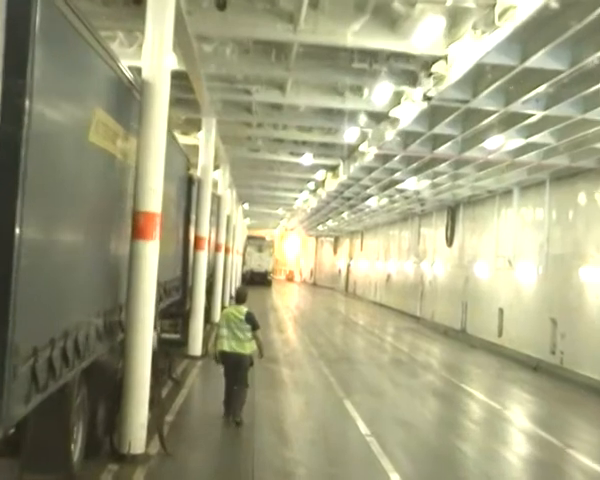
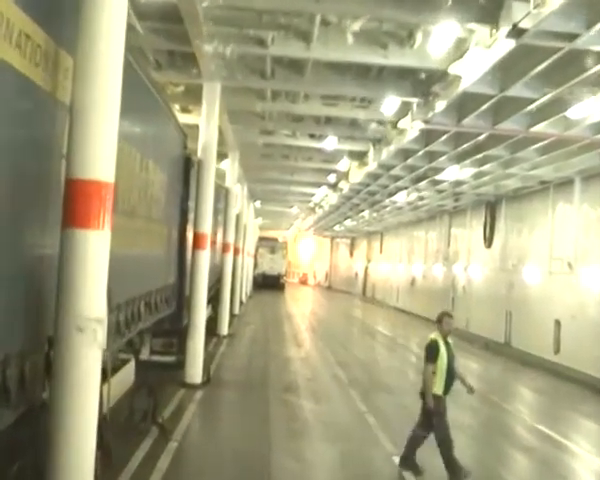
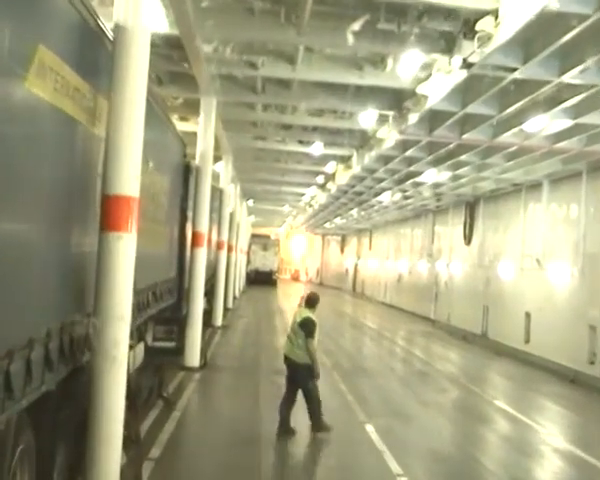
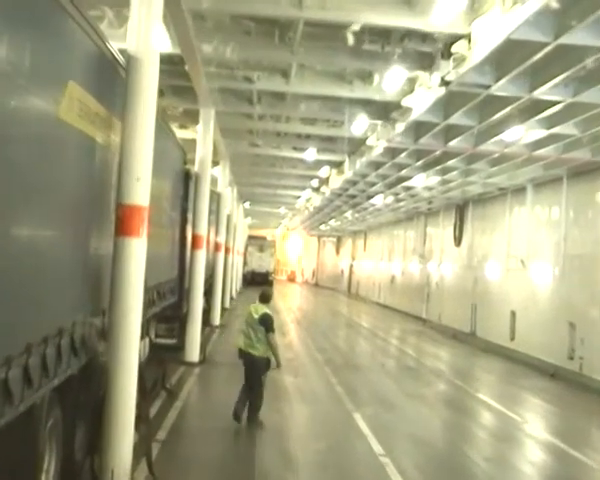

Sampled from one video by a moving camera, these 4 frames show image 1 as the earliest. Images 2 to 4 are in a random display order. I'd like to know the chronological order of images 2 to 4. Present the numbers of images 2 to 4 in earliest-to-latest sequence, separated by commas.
4, 3, 2
